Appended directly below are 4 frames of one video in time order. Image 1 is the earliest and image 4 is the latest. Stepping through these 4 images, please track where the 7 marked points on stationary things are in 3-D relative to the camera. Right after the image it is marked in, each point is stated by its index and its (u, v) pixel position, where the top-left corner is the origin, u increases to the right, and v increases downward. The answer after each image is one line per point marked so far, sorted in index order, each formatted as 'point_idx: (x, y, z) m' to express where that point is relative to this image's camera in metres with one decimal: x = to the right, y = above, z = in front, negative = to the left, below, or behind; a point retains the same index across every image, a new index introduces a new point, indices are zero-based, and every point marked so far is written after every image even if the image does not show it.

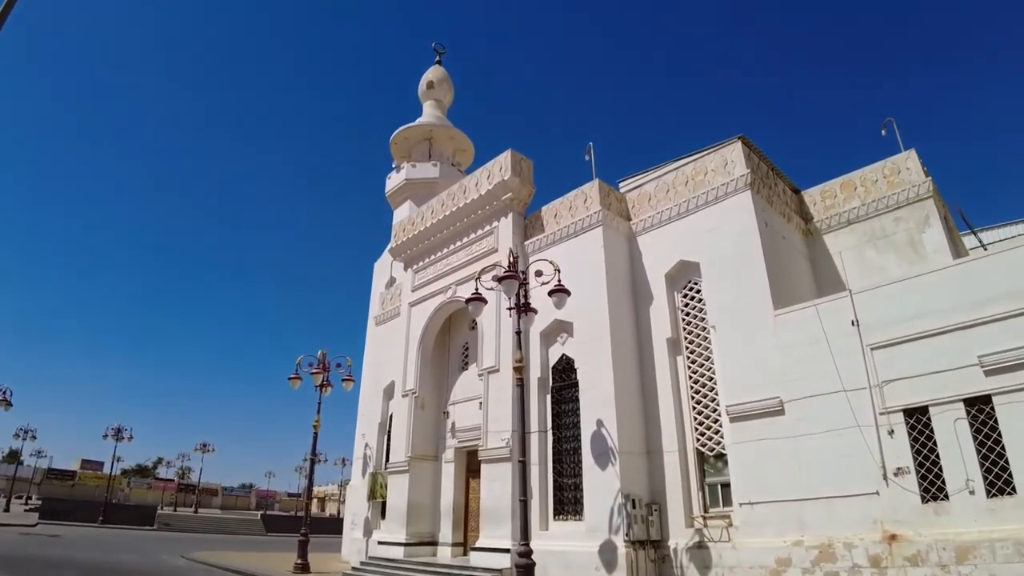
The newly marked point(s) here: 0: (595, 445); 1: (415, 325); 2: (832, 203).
0: (+1.3, -2.4, +9.2) m
1: (-2.2, -0.8, +13.6) m
2: (+6.0, +1.6, +11.1) m
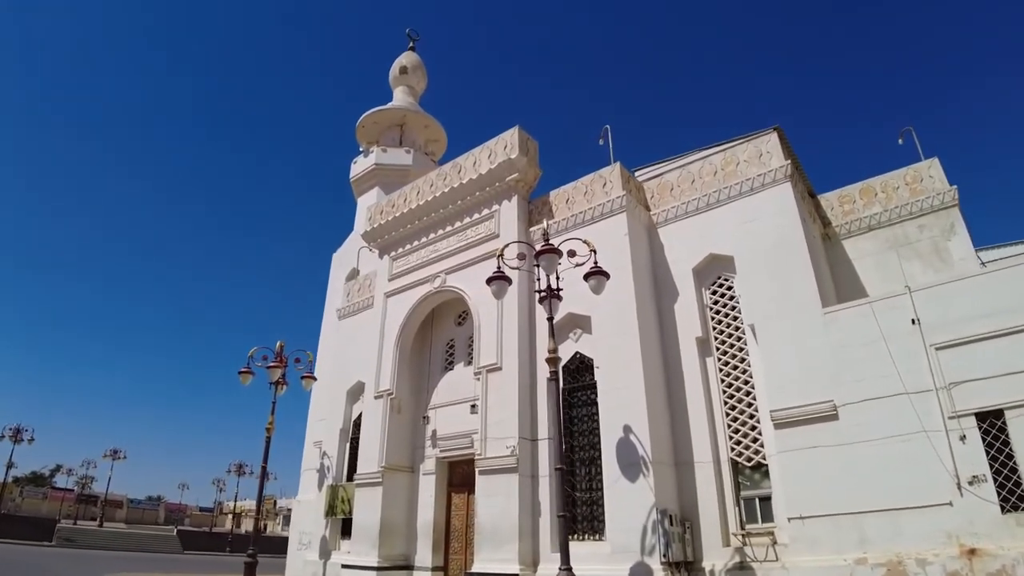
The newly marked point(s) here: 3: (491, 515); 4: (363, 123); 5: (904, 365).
0: (+1.5, -2.2, +8.1) m
1: (-2.4, -0.6, +12.1) m
2: (+6.1, +1.4, +10.7) m
3: (-0.3, -3.3, +8.7) m
4: (-4.6, +5.1, +18.4) m
5: (+4.9, -0.9, +7.4) m
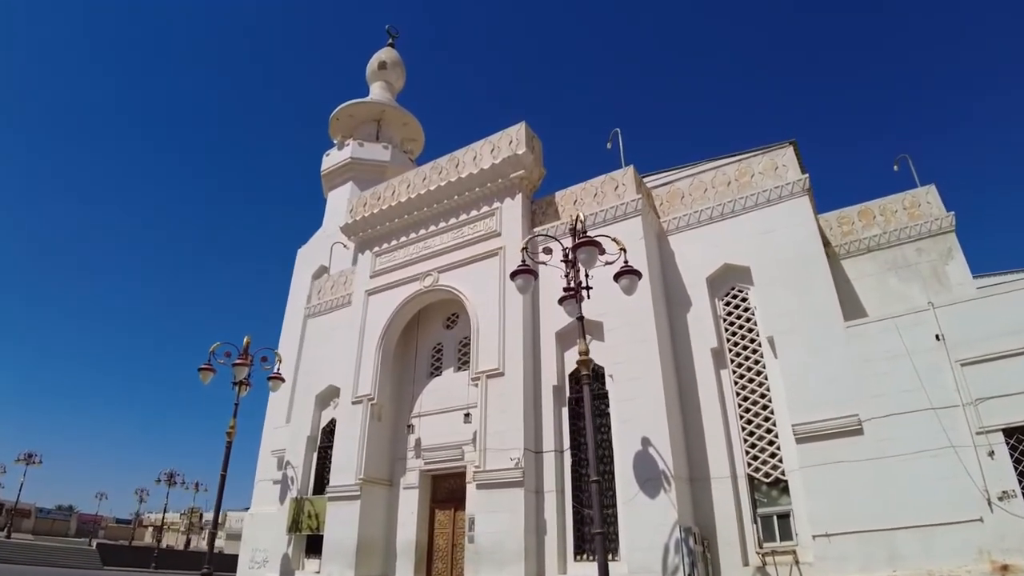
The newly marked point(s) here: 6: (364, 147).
0: (+1.6, -2.3, +7.6) m
1: (-2.6, -0.5, +11.2) m
2: (+6.2, +1.1, +10.8) m
3: (-0.3, -3.3, +8.0) m
4: (-5.1, +5.0, +17.4) m
5: (+5.1, -1.2, +7.3) m
6: (-4.1, +3.9, +16.3) m
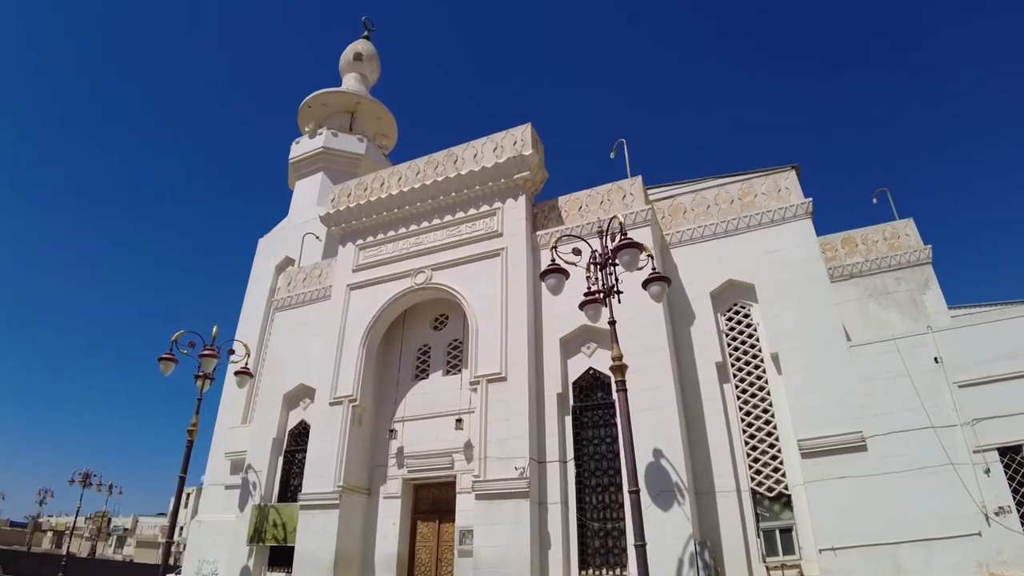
0: (+1.7, -2.4, +7.4) m
1: (-2.8, -0.5, +10.6) m
2: (+6.1, +0.6, +11.2) m
3: (-0.3, -3.3, +7.5) m
4: (-5.6, +5.2, +16.6) m
5: (+5.3, -1.5, +7.6) m
6: (-4.6, +3.9, +15.6) m
